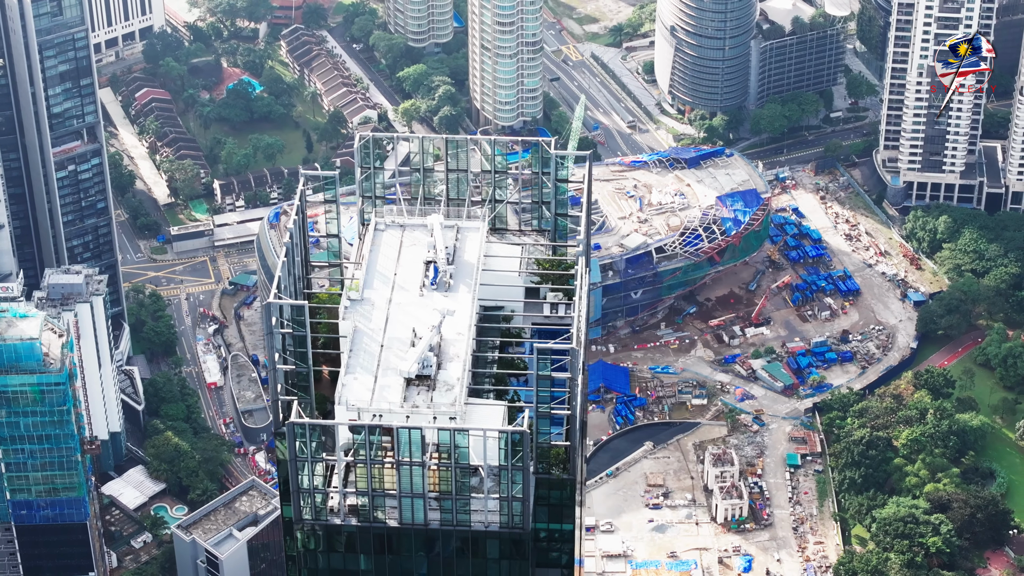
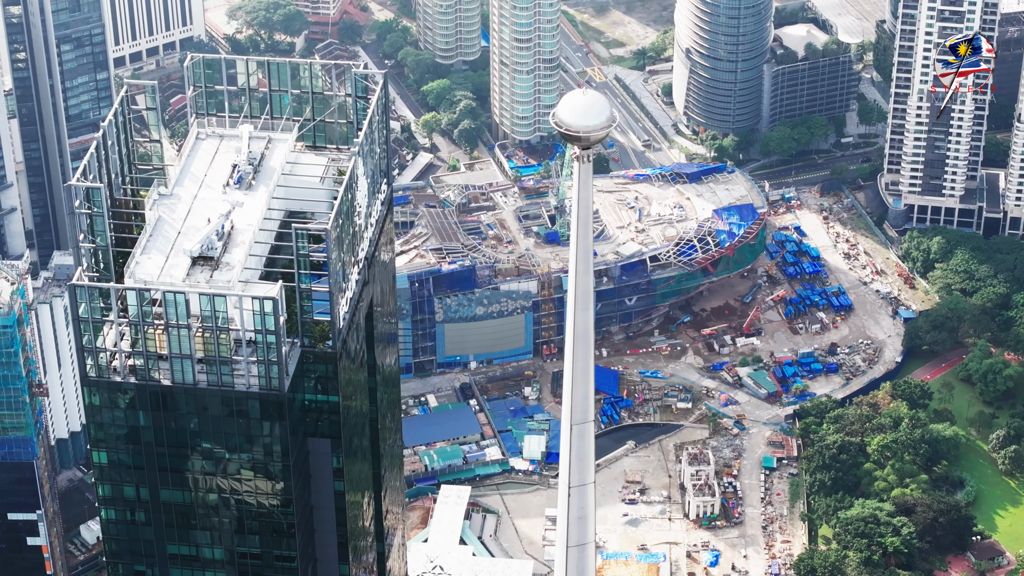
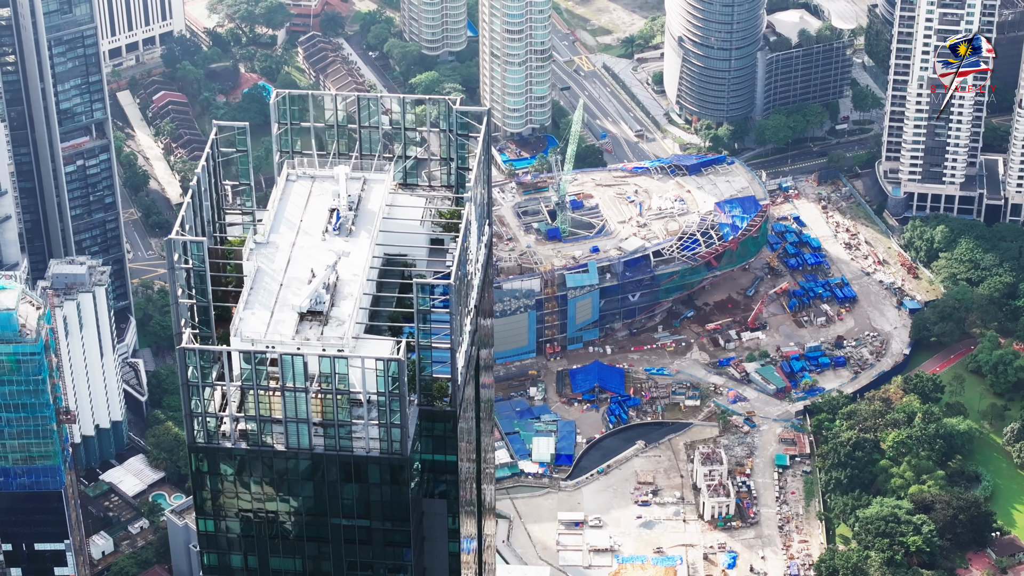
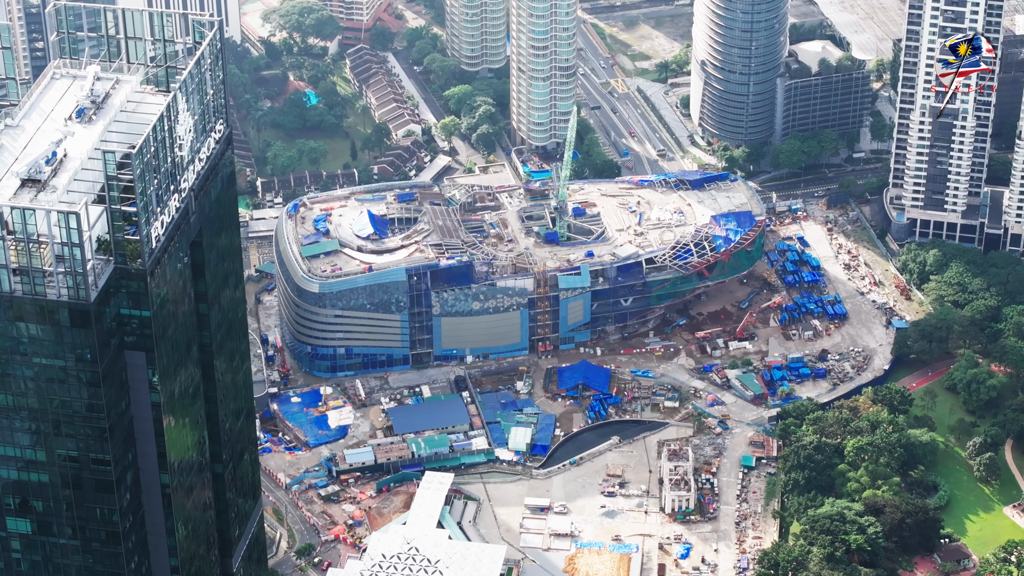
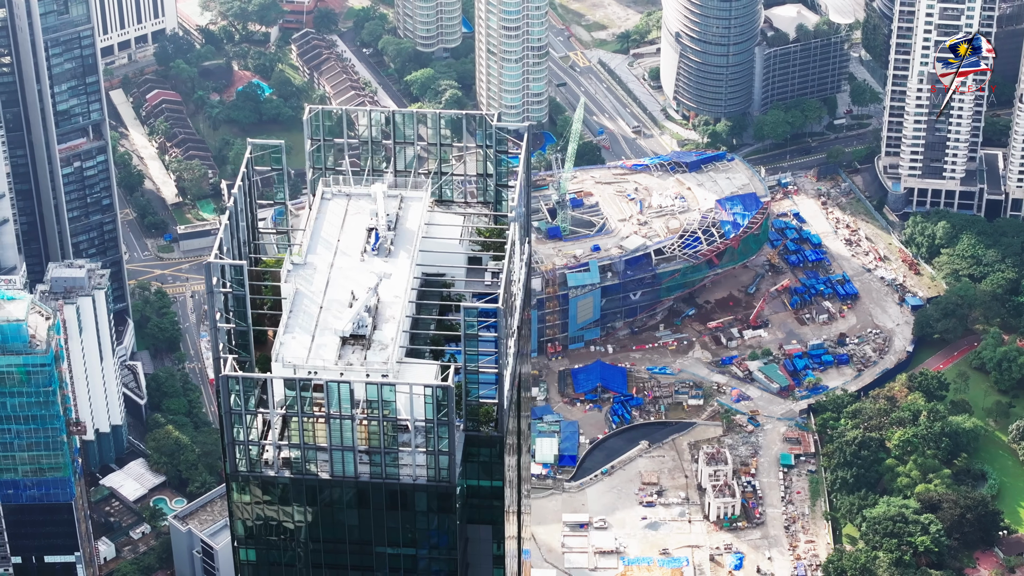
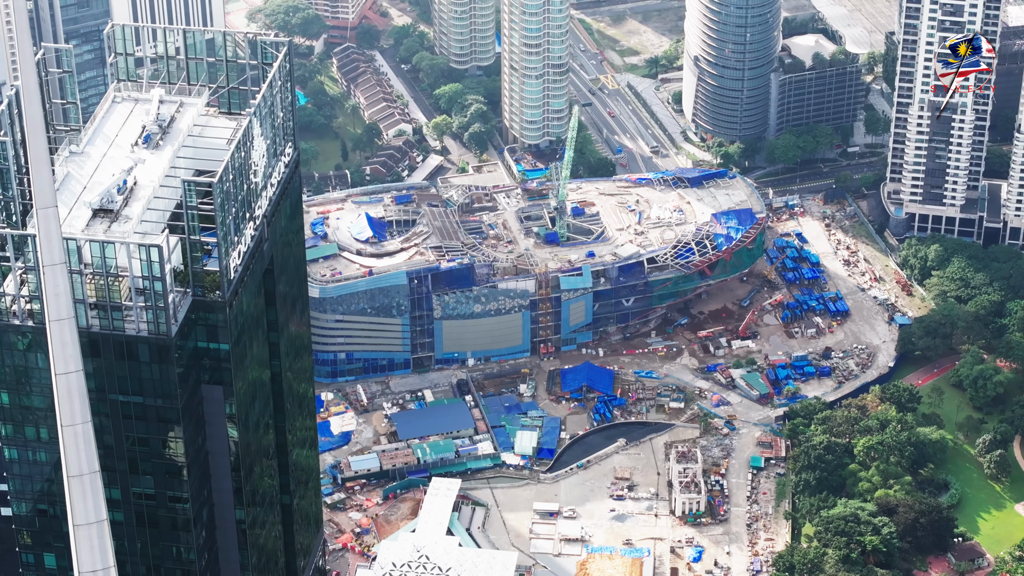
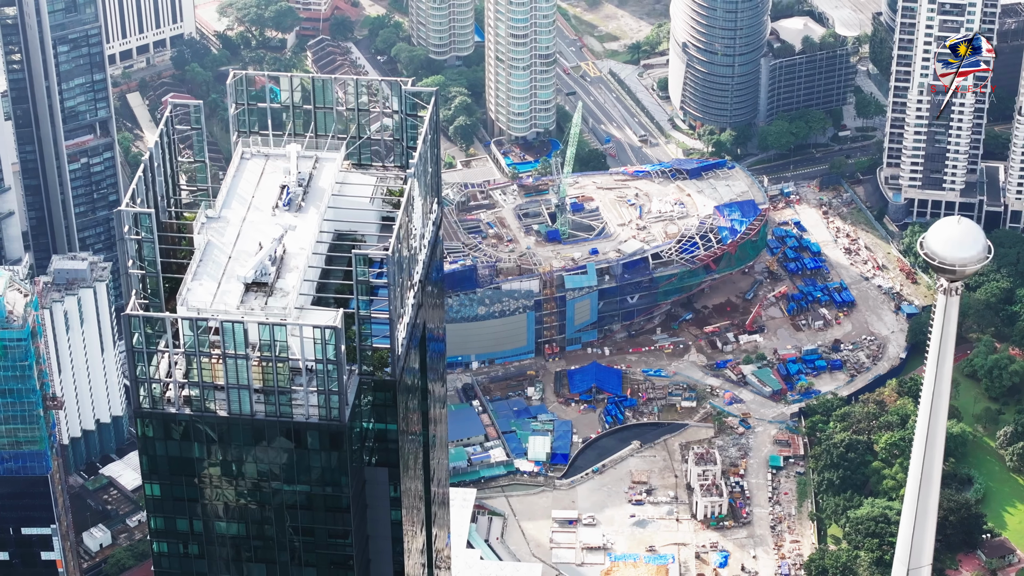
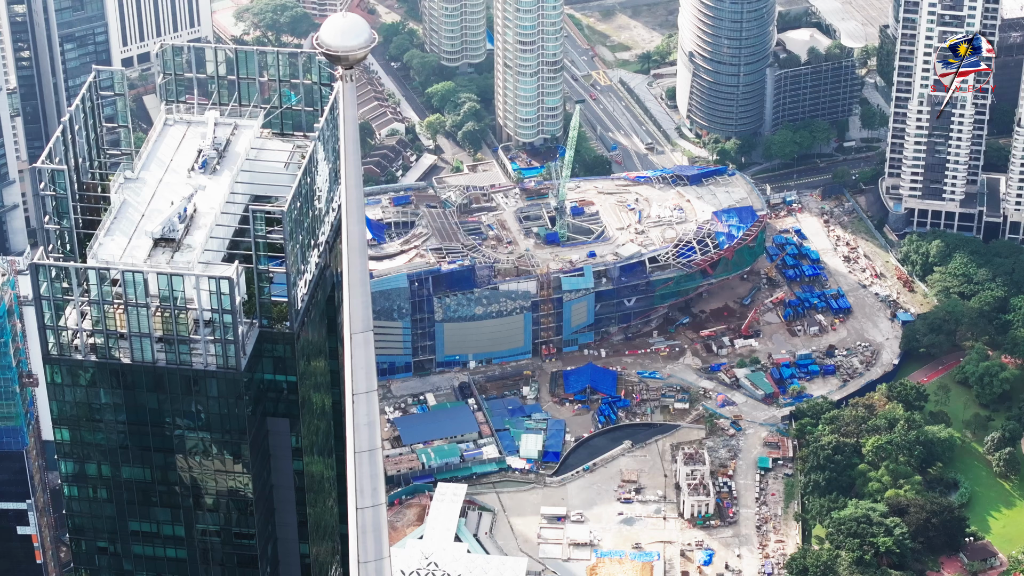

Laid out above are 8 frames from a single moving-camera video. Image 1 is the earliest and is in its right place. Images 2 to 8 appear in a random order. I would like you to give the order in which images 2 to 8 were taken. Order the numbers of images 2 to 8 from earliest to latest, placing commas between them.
5, 3, 7, 2, 8, 6, 4
